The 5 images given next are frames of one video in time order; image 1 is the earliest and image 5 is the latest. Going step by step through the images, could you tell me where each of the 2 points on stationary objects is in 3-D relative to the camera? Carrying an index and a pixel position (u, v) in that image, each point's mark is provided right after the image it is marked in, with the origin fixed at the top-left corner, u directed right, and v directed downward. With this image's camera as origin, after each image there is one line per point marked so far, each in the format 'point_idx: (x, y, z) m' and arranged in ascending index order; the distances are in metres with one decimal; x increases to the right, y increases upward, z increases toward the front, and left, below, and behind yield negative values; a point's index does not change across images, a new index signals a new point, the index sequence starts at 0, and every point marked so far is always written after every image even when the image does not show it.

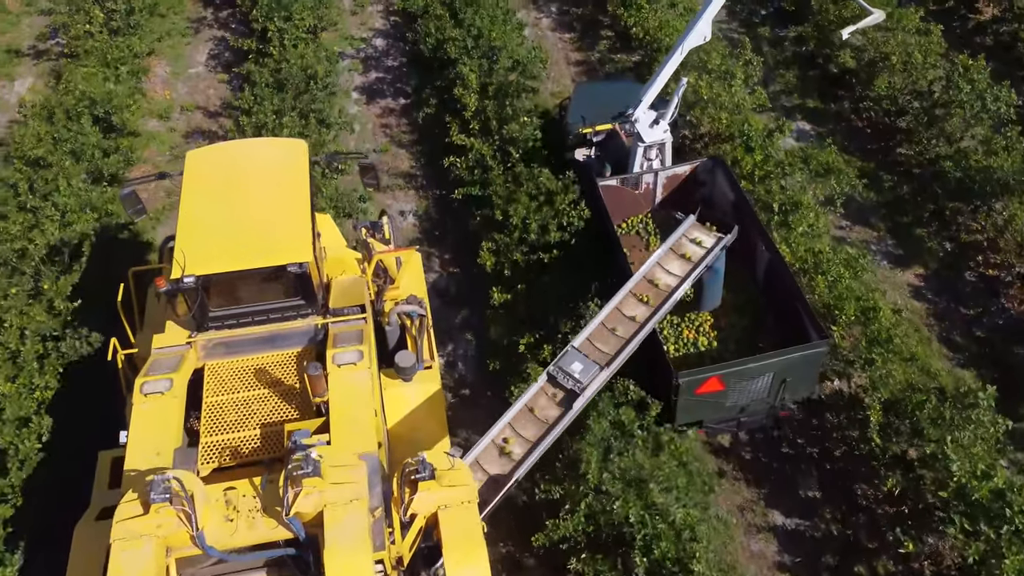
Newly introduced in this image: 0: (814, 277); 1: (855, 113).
0: (+3.2, +0.1, +8.5) m
1: (+5.0, +2.6, +11.6) m
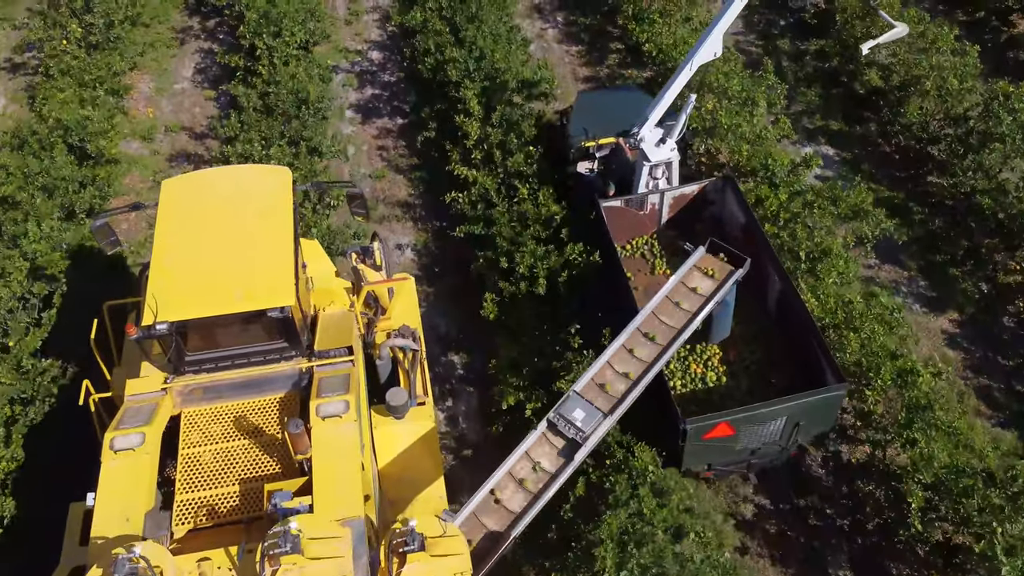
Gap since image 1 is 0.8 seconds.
0: (+3.3, -0.5, +7.8) m
1: (+5.1, +2.1, +10.9) m
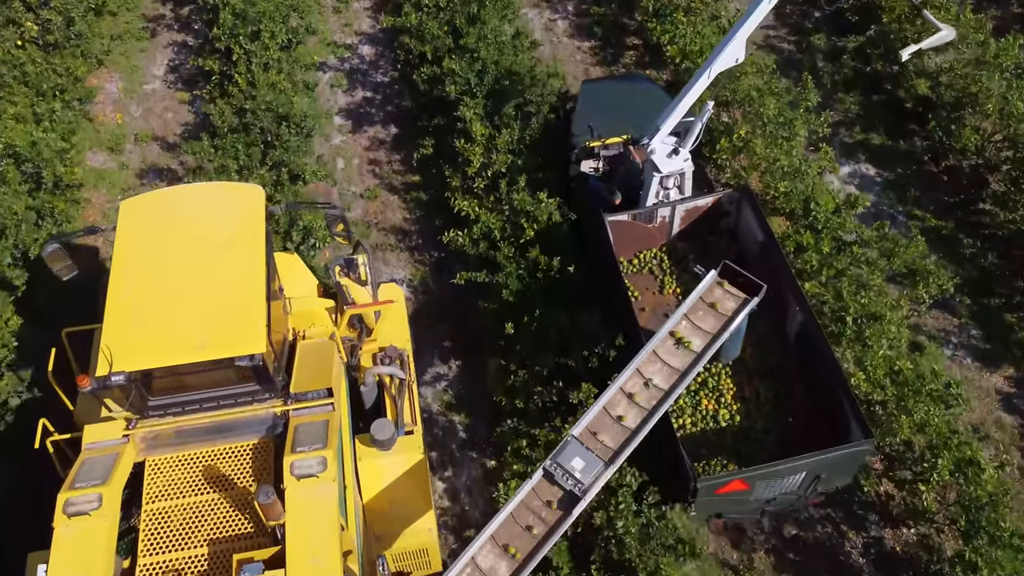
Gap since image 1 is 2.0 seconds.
0: (+3.3, -1.1, +6.9) m
1: (+5.2, +1.6, +9.8) m
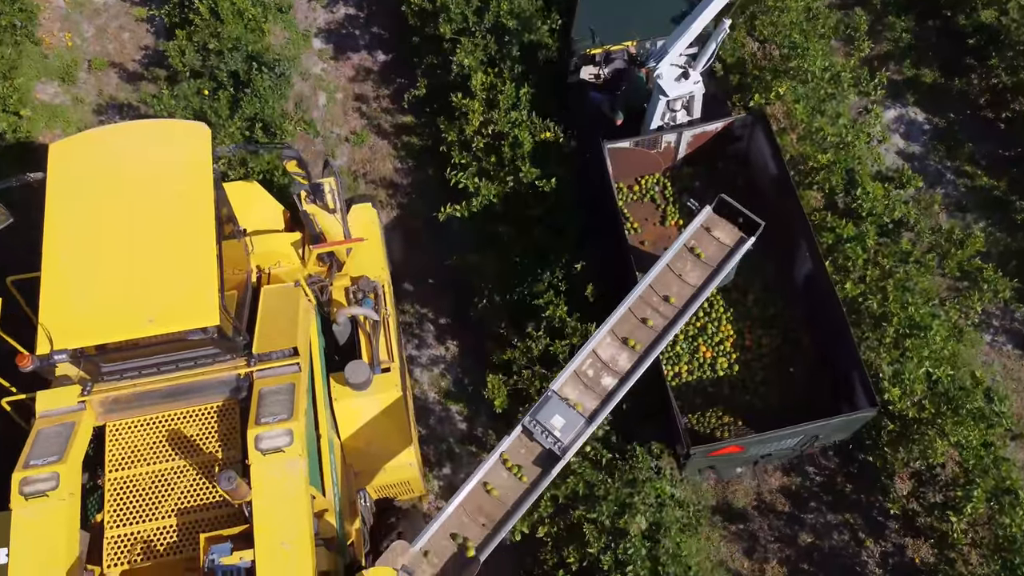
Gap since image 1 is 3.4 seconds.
0: (+3.4, -1.2, +6.4) m
1: (+5.2, +2.1, +8.7) m
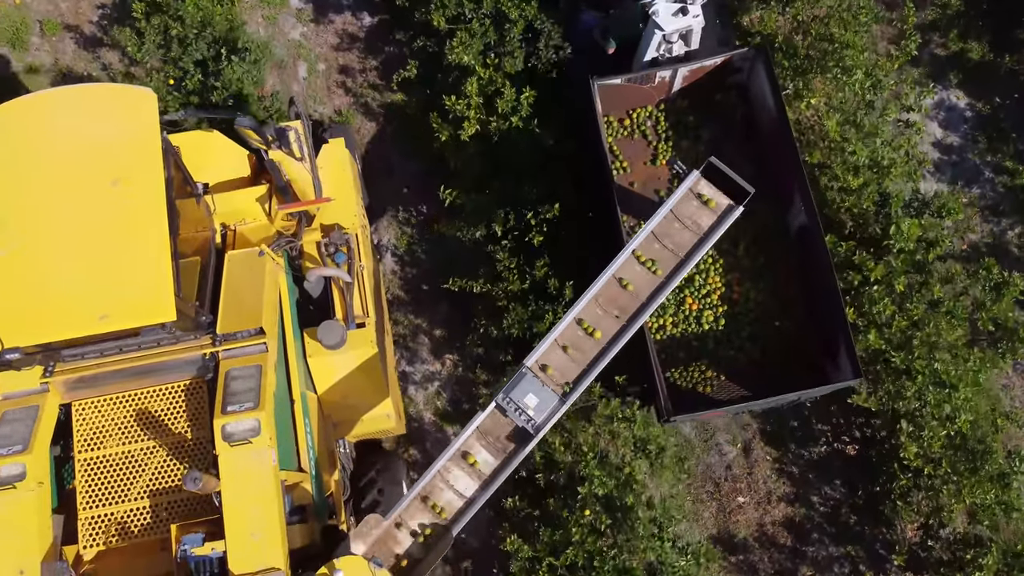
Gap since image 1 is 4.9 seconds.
0: (+3.4, -1.6, +6.2) m
1: (+5.2, +2.0, +7.8) m
